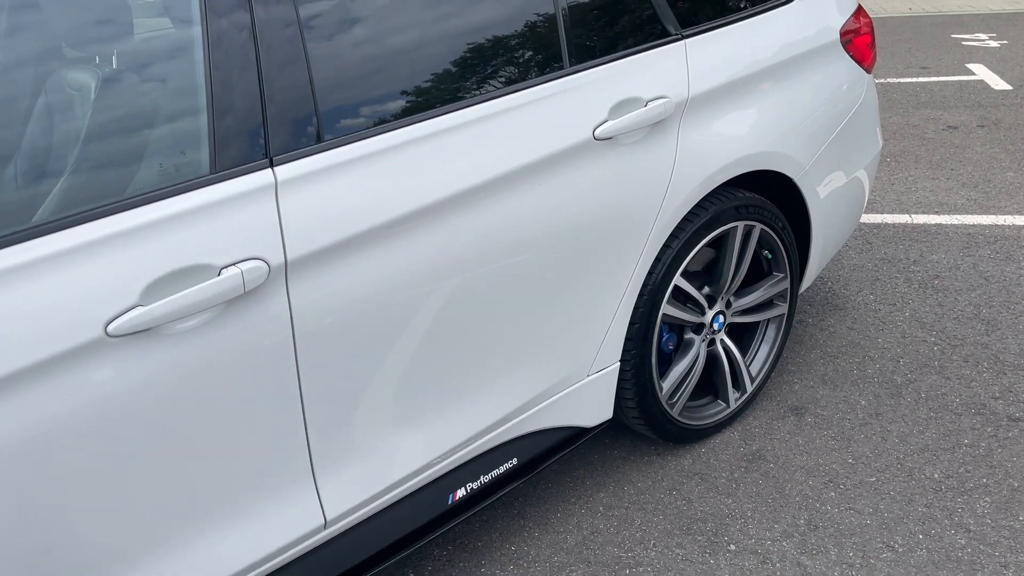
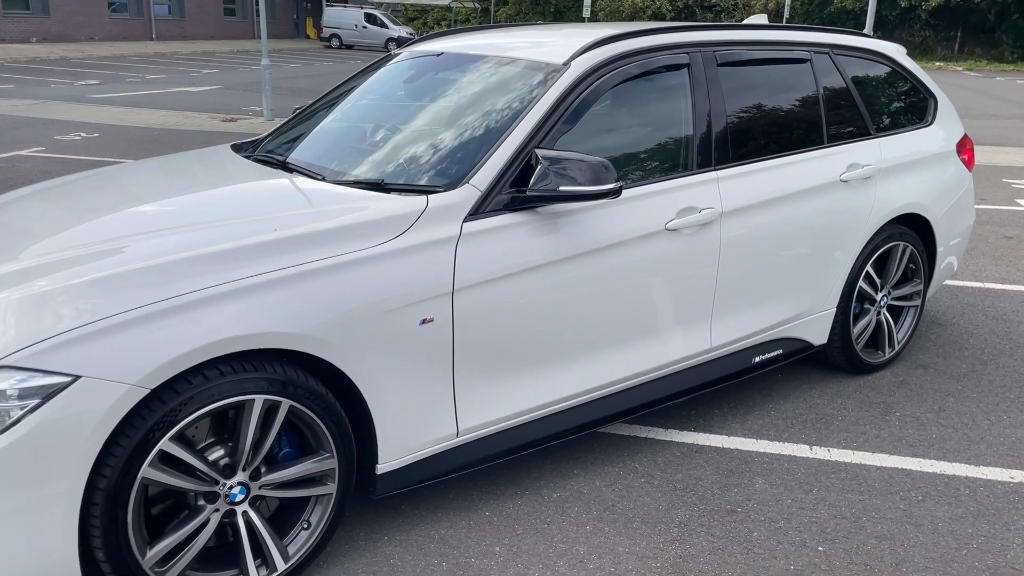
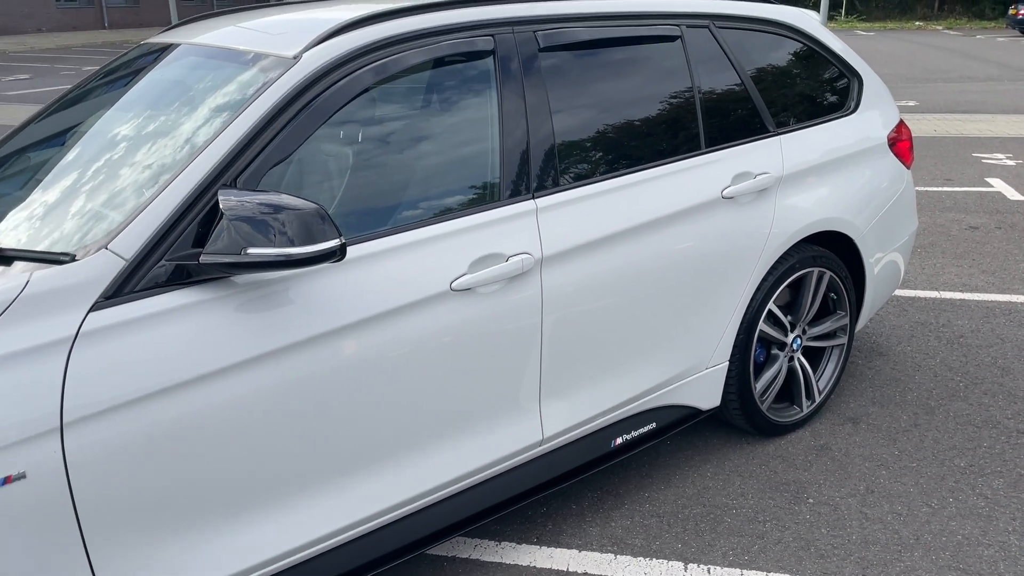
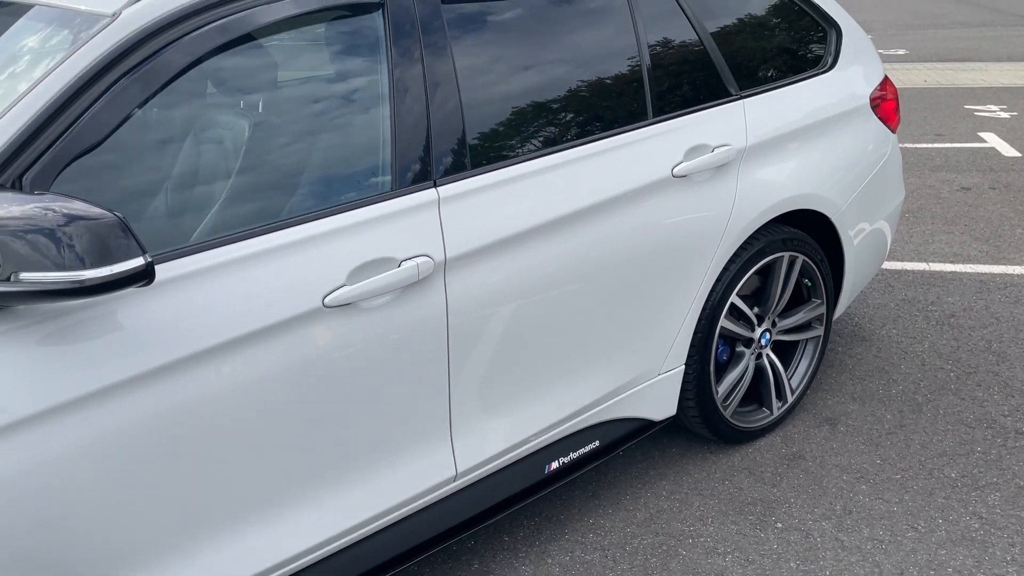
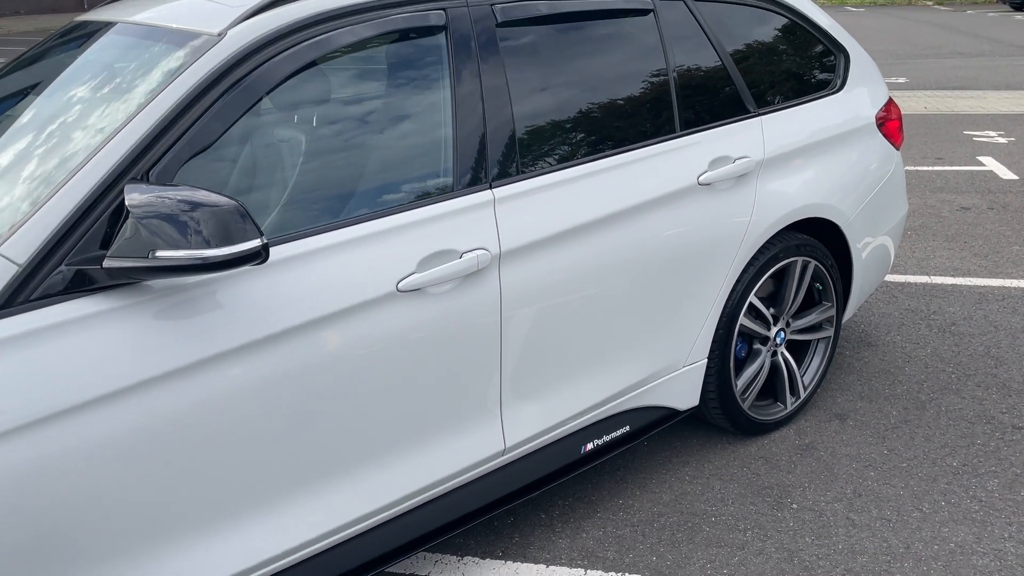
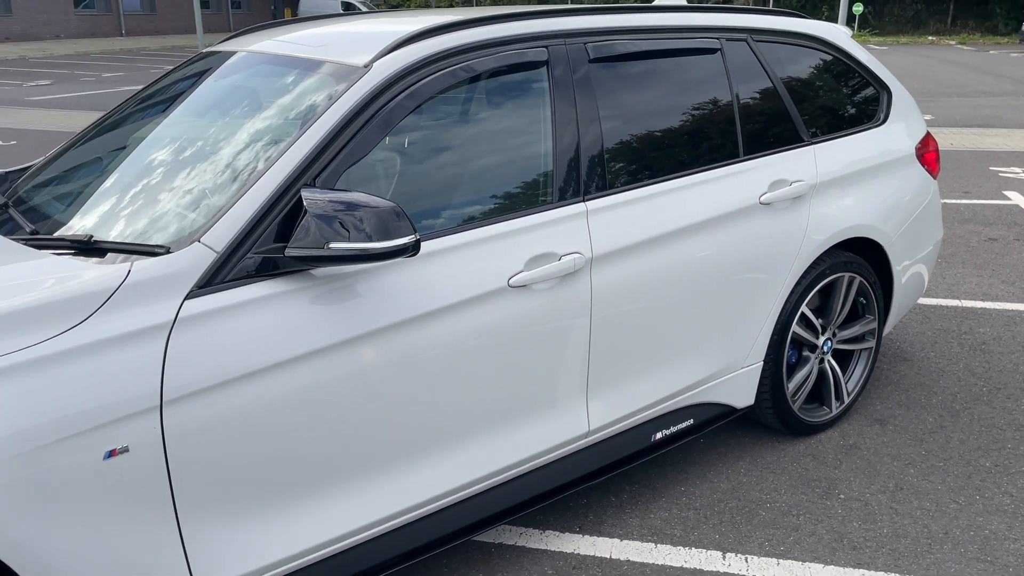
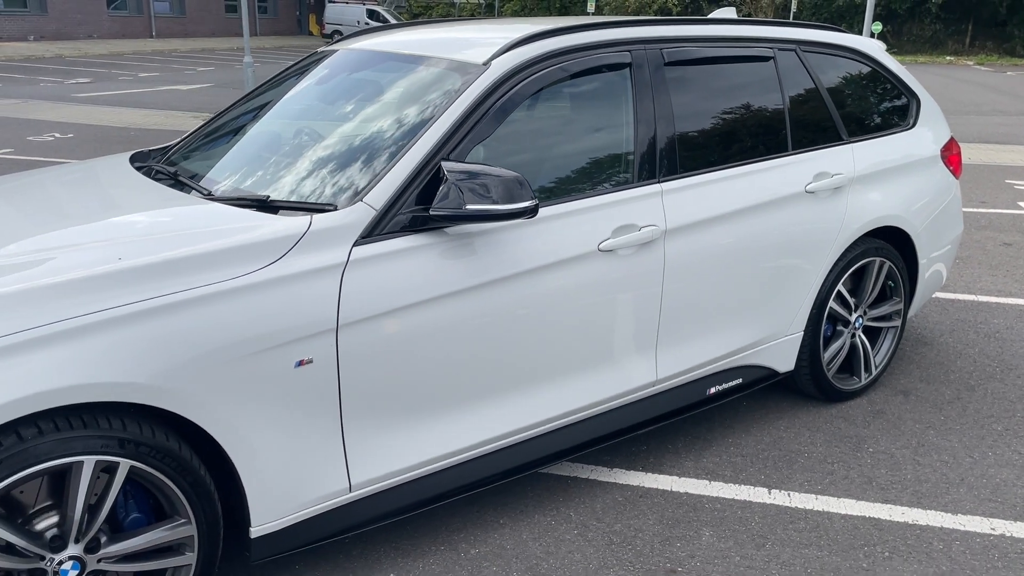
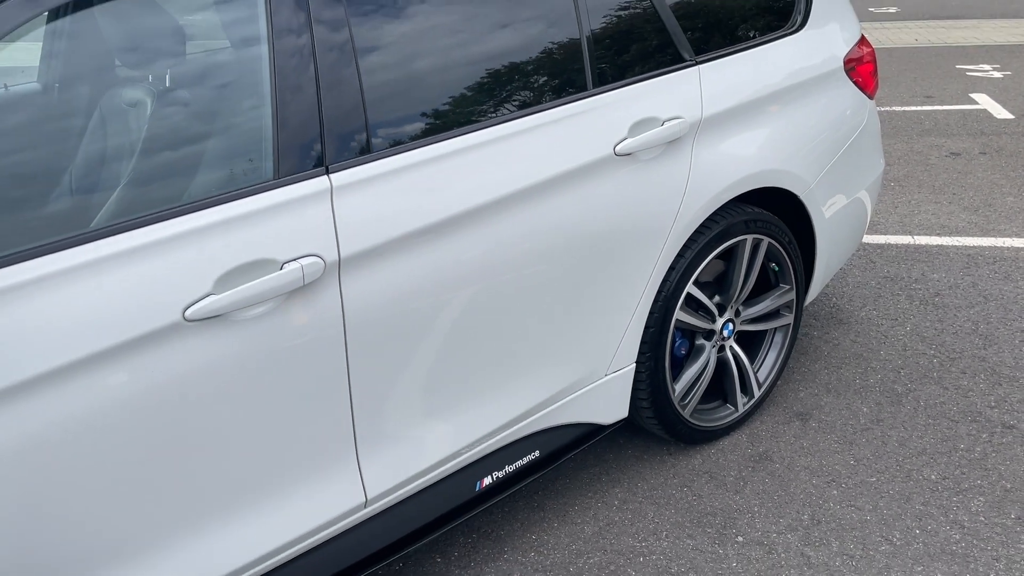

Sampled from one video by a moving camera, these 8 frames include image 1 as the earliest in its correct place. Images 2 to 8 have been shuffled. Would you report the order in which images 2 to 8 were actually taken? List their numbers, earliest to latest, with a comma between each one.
8, 4, 5, 3, 6, 7, 2
